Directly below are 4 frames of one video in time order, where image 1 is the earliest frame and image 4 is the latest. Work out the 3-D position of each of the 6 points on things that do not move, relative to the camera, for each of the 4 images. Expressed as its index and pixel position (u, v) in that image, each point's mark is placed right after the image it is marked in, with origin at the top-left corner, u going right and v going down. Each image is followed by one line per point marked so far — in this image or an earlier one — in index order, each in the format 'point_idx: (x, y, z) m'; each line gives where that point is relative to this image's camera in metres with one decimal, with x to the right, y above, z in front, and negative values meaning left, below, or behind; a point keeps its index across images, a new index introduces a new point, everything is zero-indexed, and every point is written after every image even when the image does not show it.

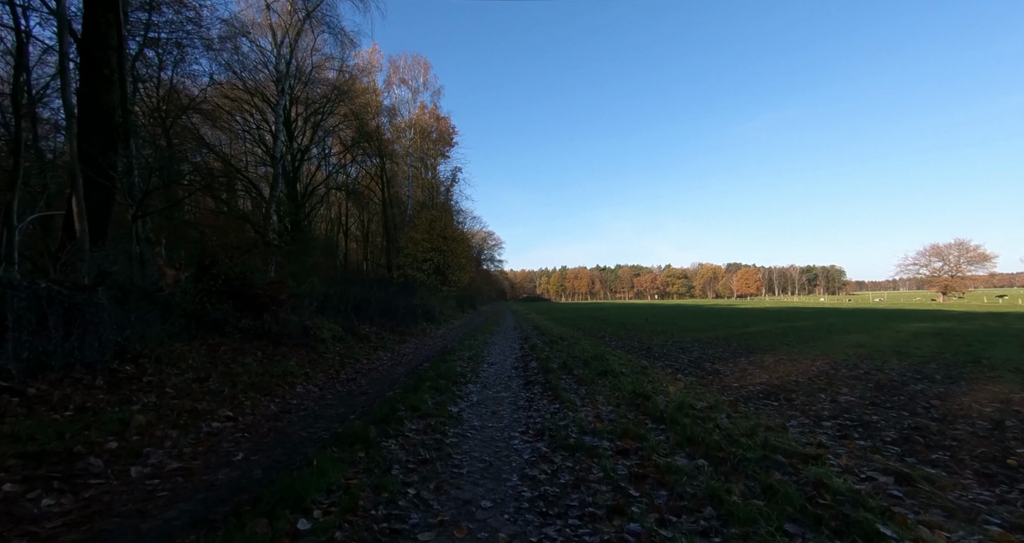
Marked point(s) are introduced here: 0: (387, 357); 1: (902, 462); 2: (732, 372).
0: (-5.0, -3.4, +15.6) m
1: (+4.9, -2.4, +4.9) m
2: (+6.8, -3.1, +12.1) m
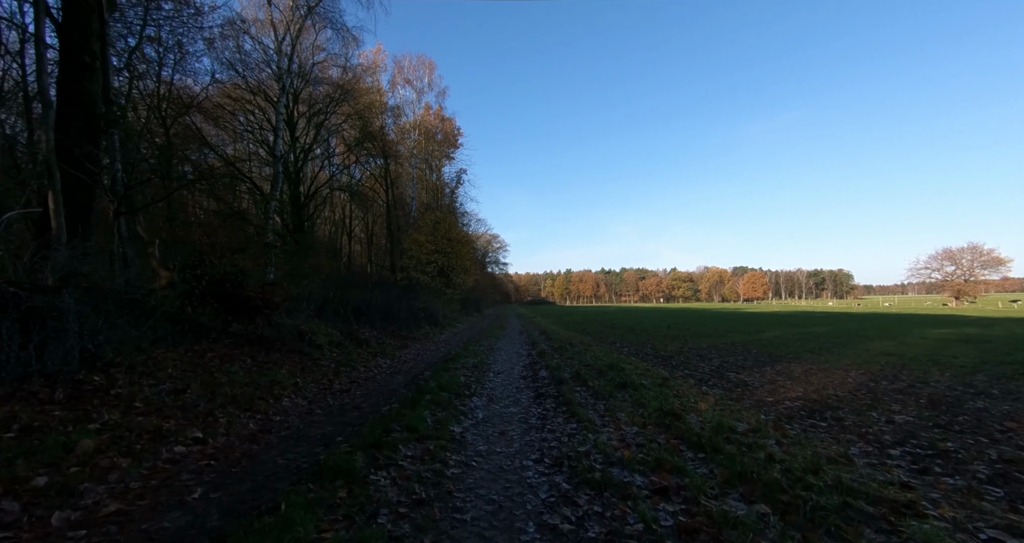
0: (-4.7, -3.4, +14.7) m
1: (+5.0, -2.4, +3.9) m
2: (+7.0, -3.2, +11.1) m
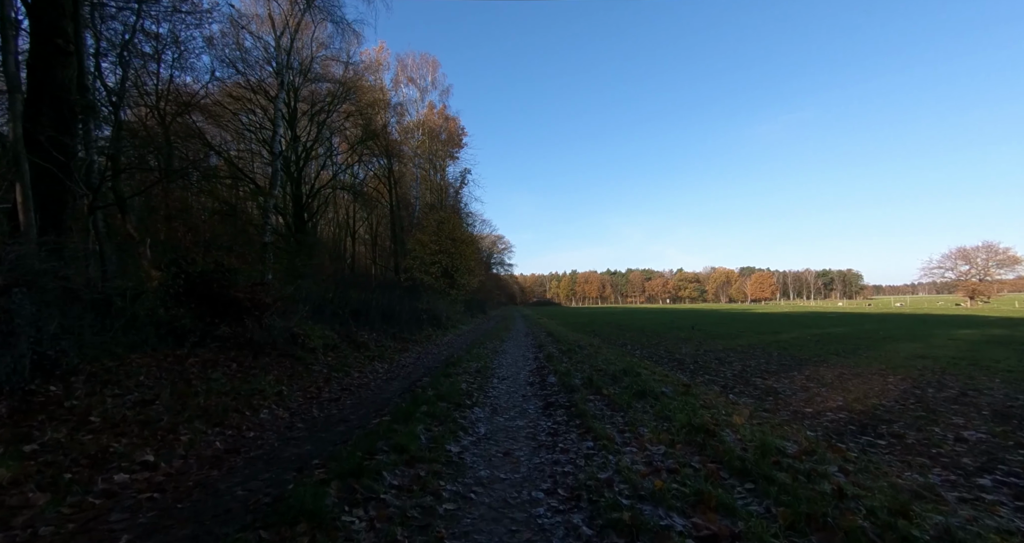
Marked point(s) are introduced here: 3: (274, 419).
0: (-4.5, -3.4, +13.8) m
1: (+5.1, -2.3, +2.9) m
2: (+7.1, -3.0, +10.0) m
3: (-4.5, -2.8, +7.5) m
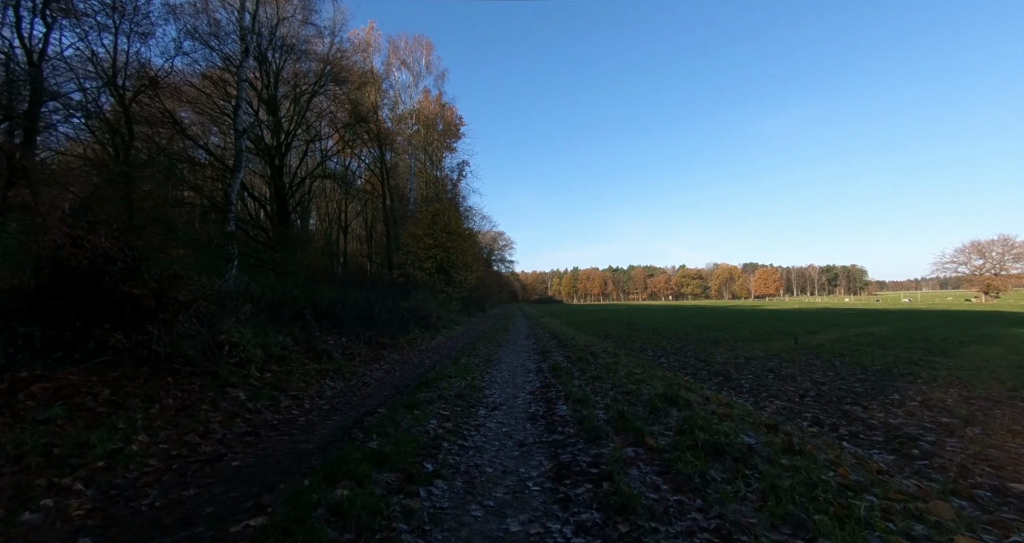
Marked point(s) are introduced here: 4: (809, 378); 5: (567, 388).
0: (-4.6, -3.1, +10.3) m
1: (+4.9, -2.0, -0.6) m
2: (+7.0, -2.7, +6.5) m
3: (-4.6, -2.5, +4.0) m
4: (+8.9, -3.1, +11.9) m
5: (+1.4, -2.9, +9.9) m
